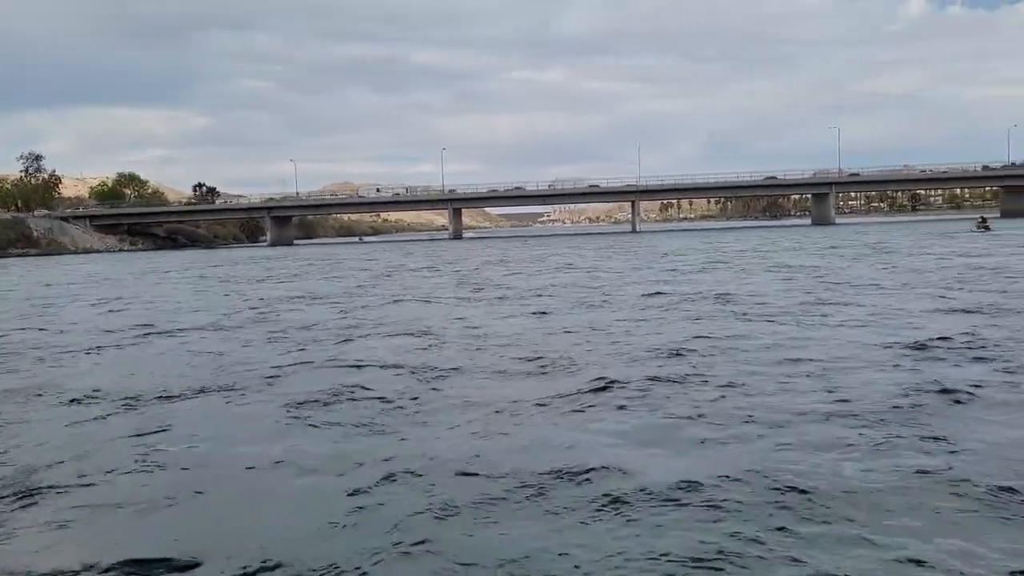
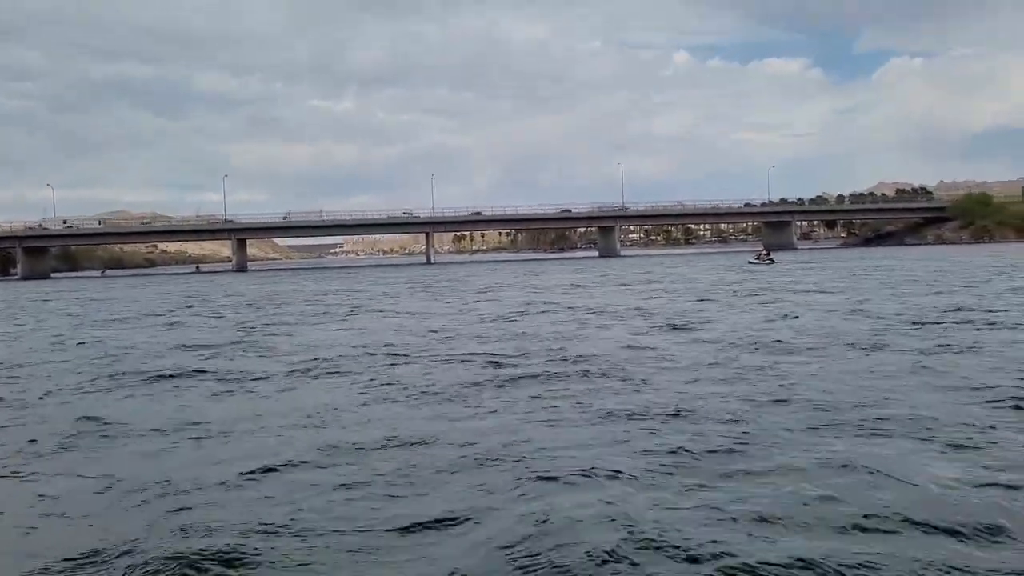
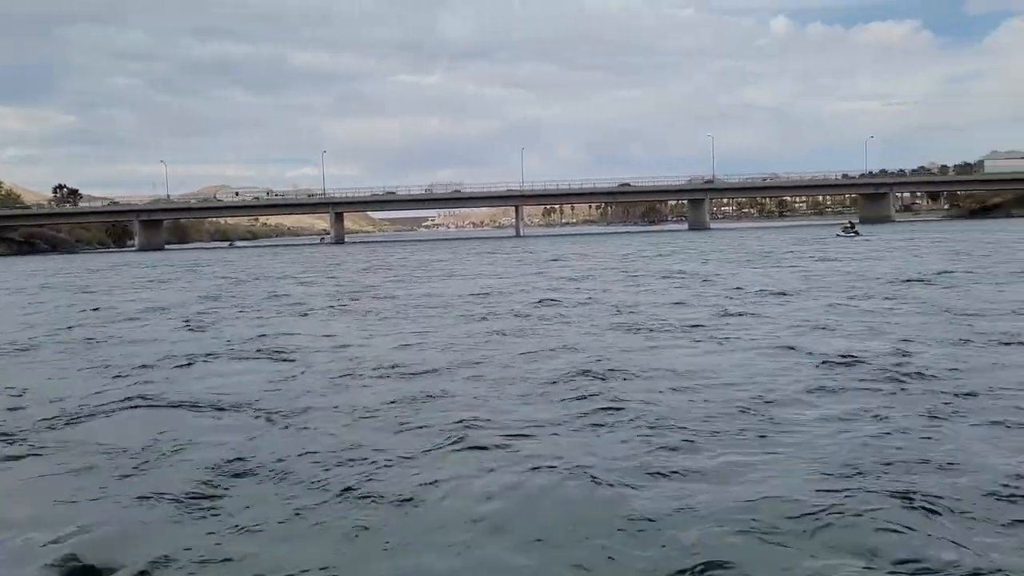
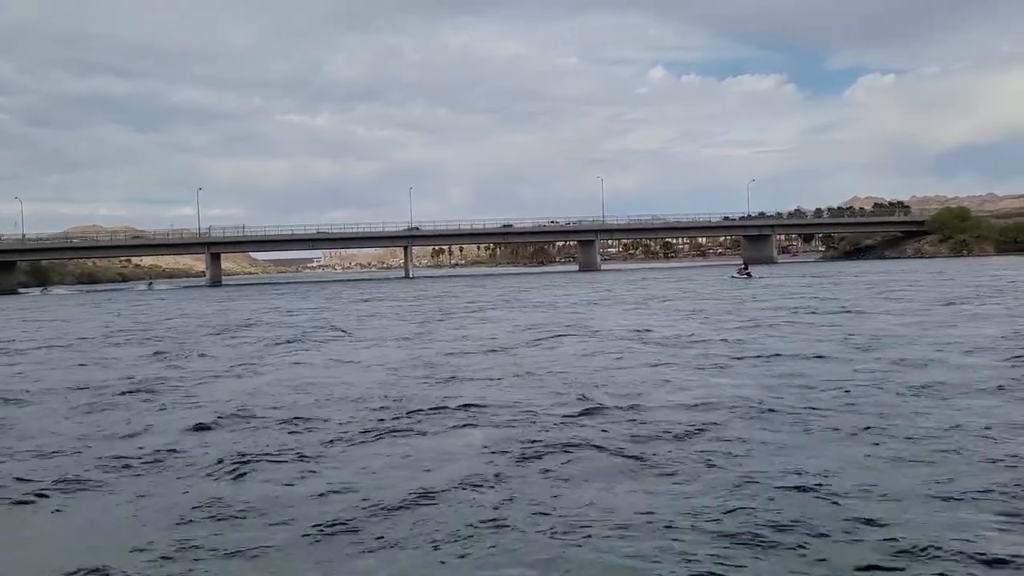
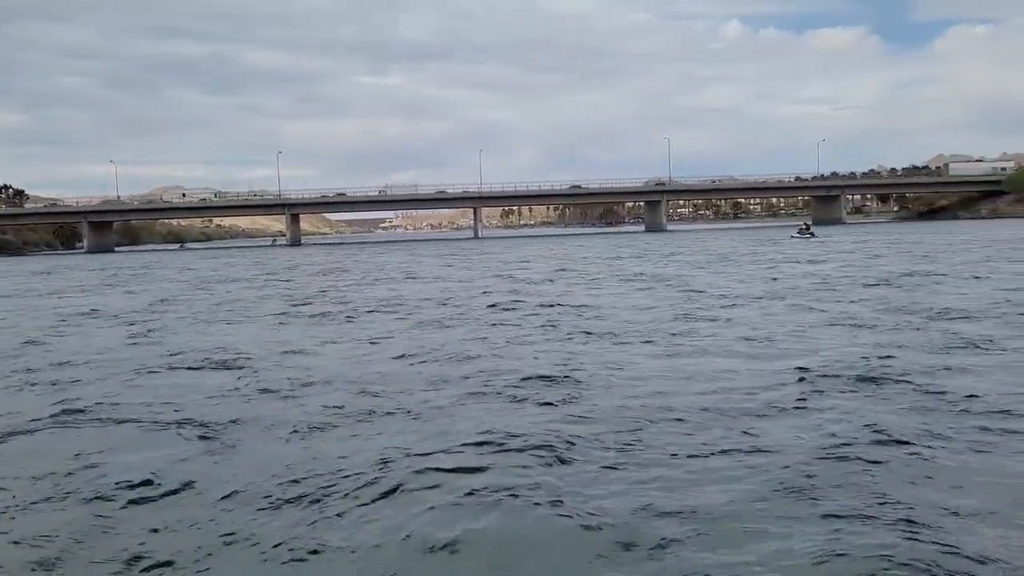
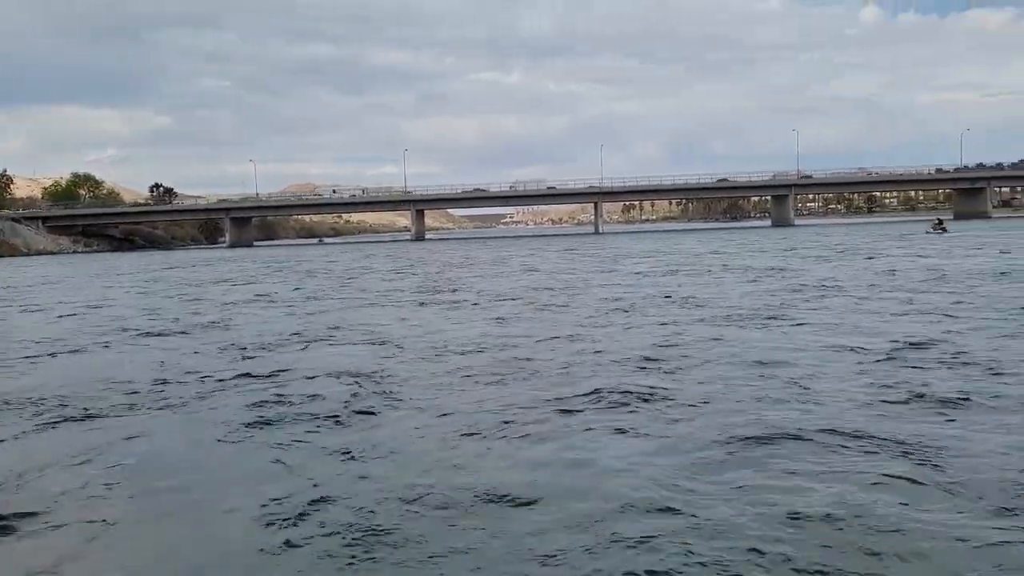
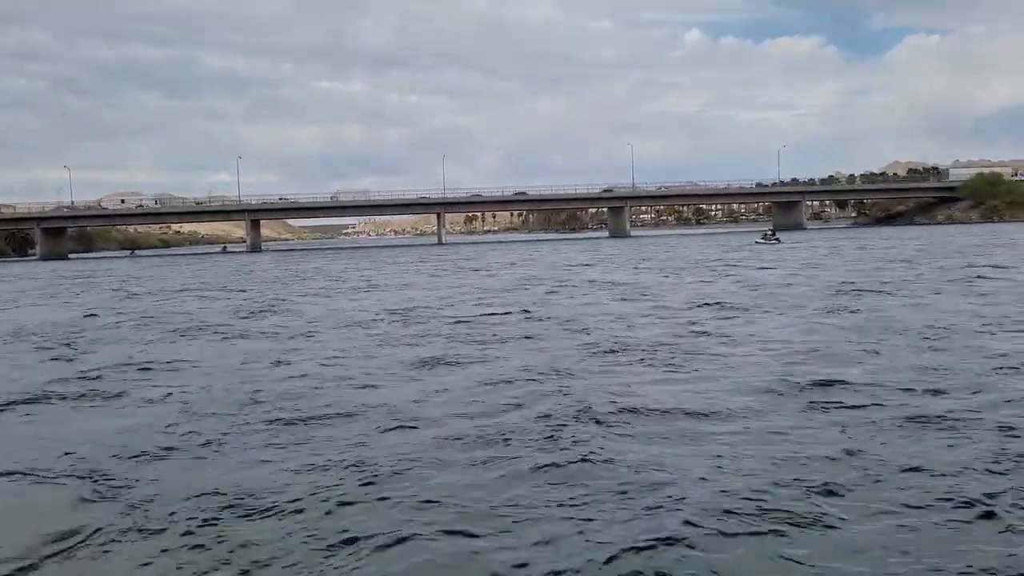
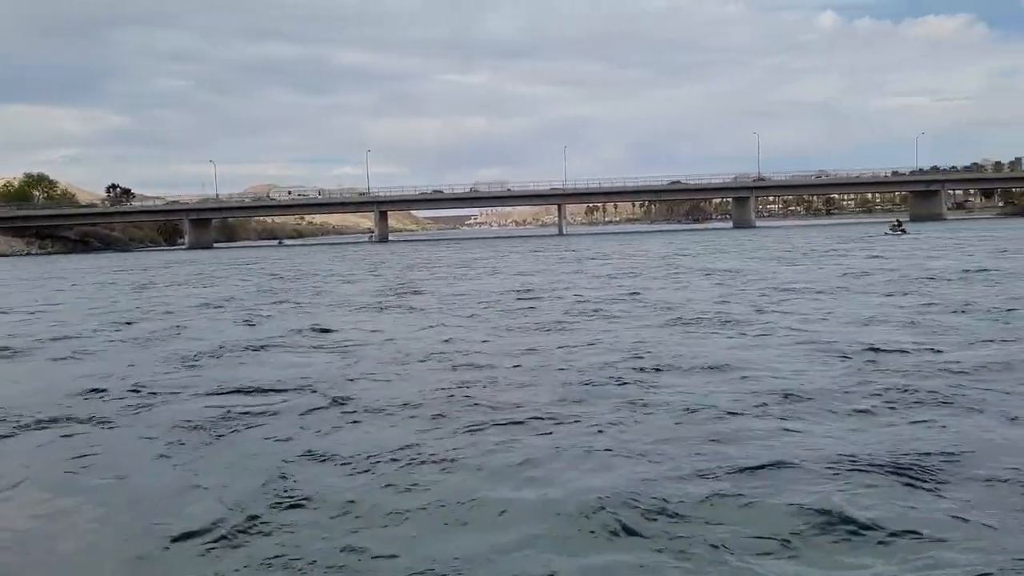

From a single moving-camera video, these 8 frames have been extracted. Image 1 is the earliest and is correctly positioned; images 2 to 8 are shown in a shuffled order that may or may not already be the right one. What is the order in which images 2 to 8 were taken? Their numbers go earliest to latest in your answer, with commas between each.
6, 8, 3, 5, 7, 2, 4
